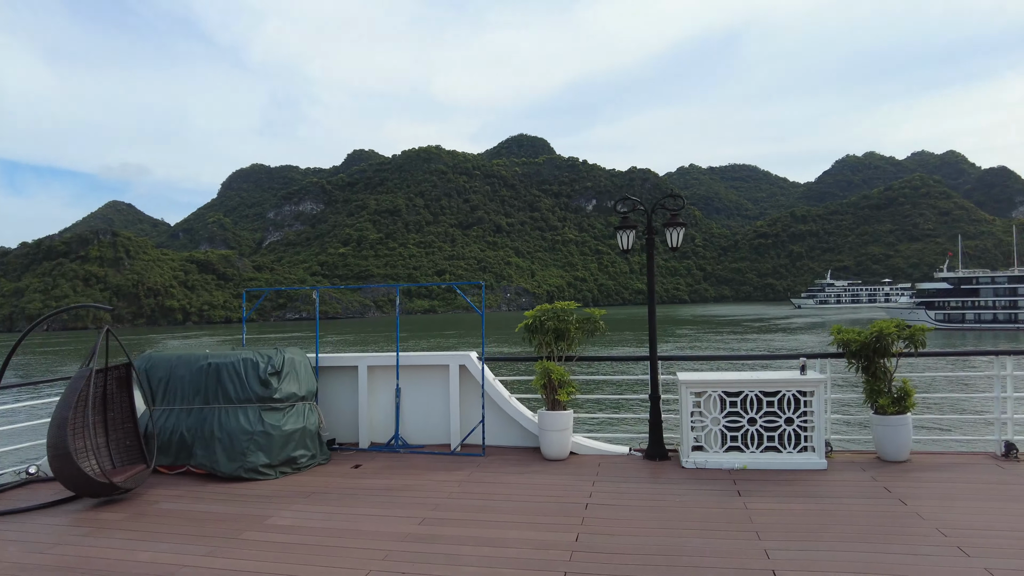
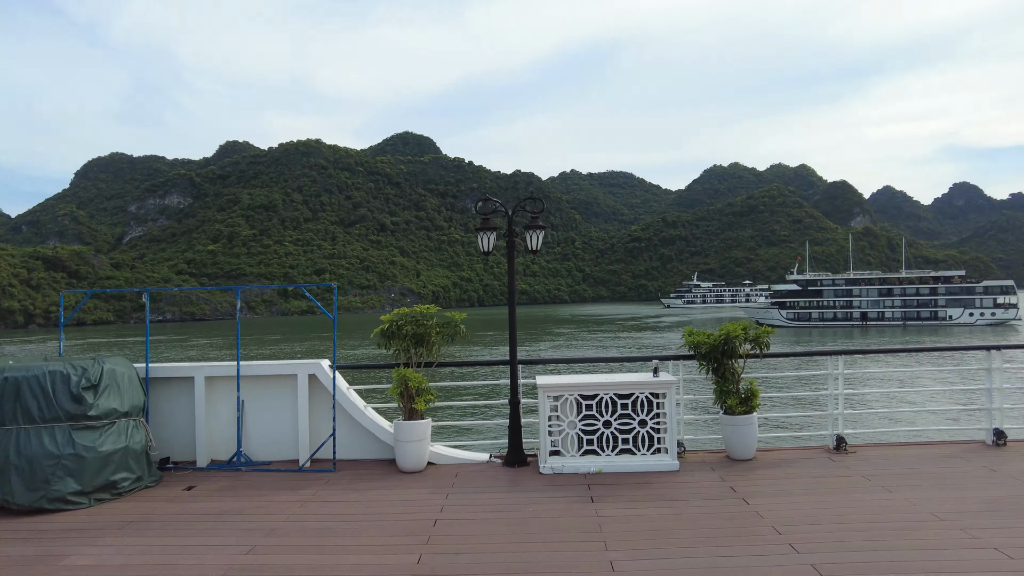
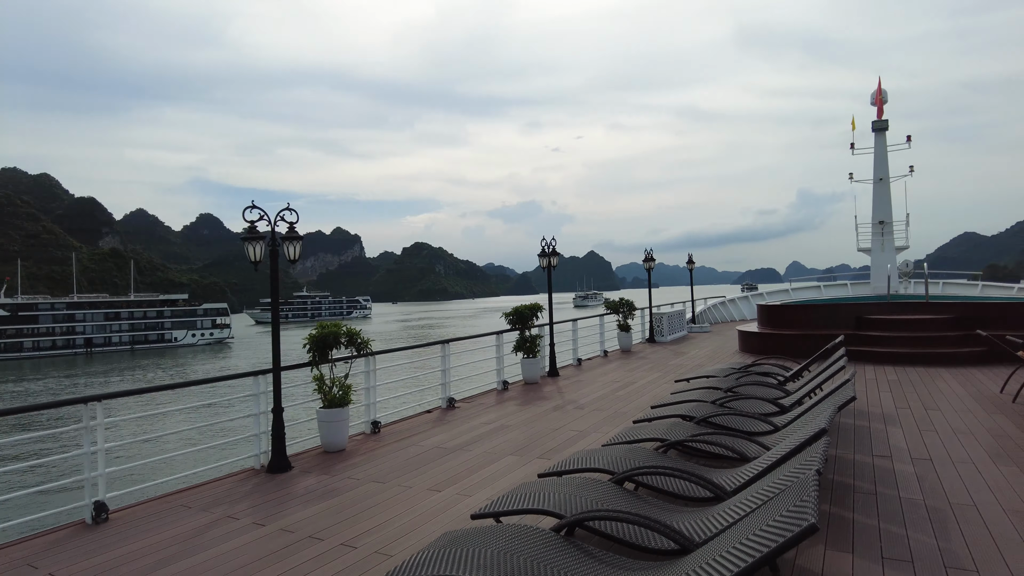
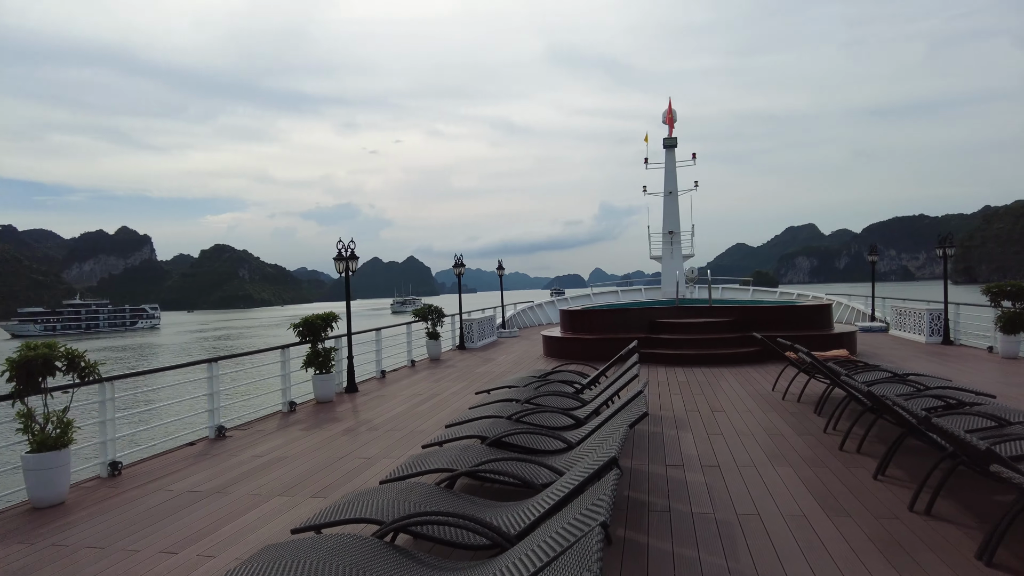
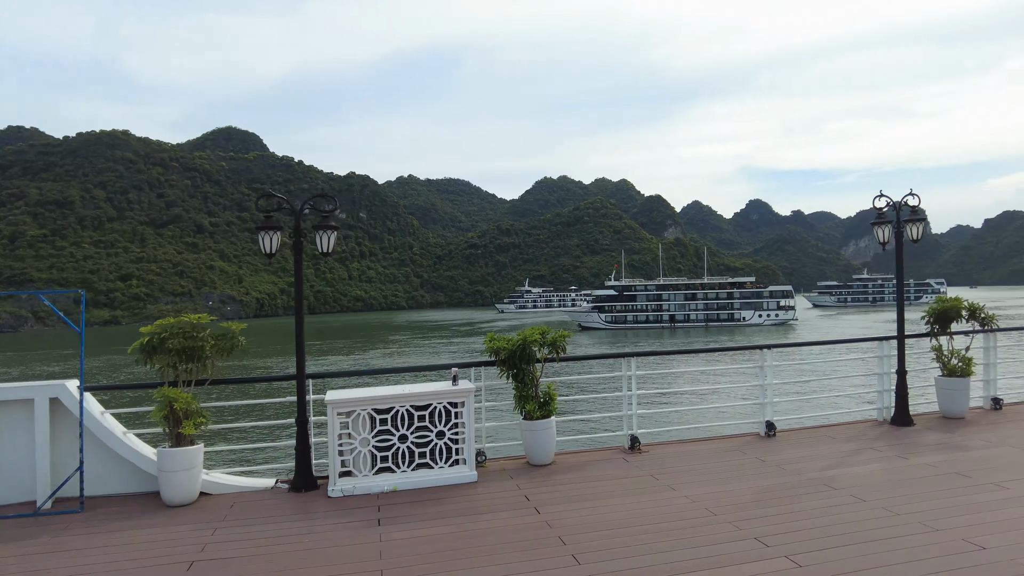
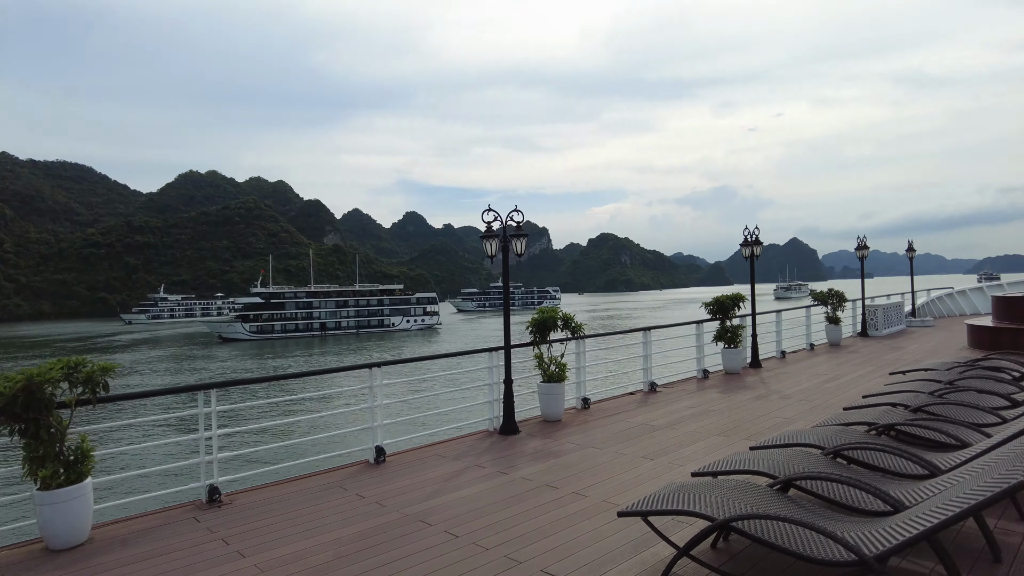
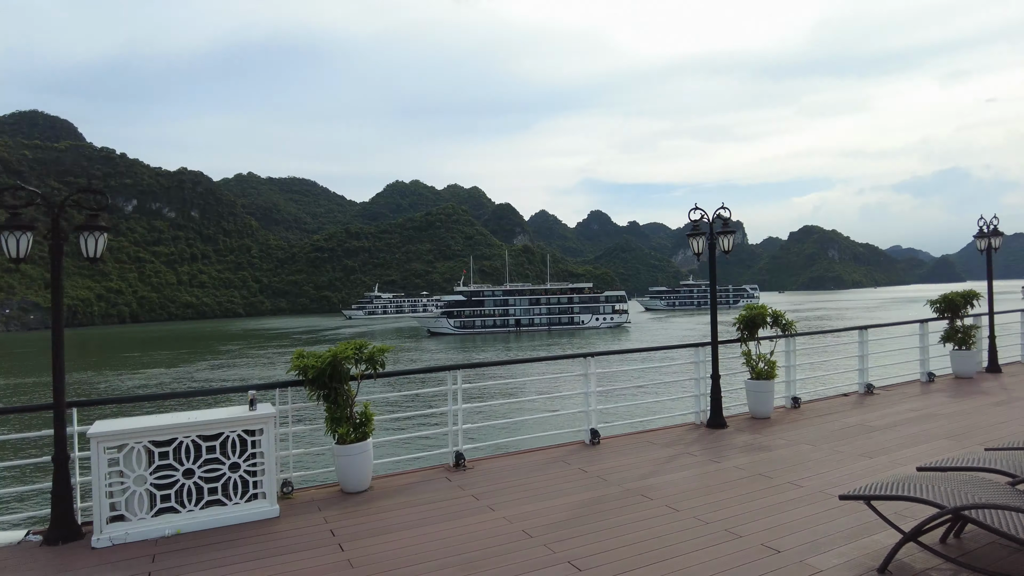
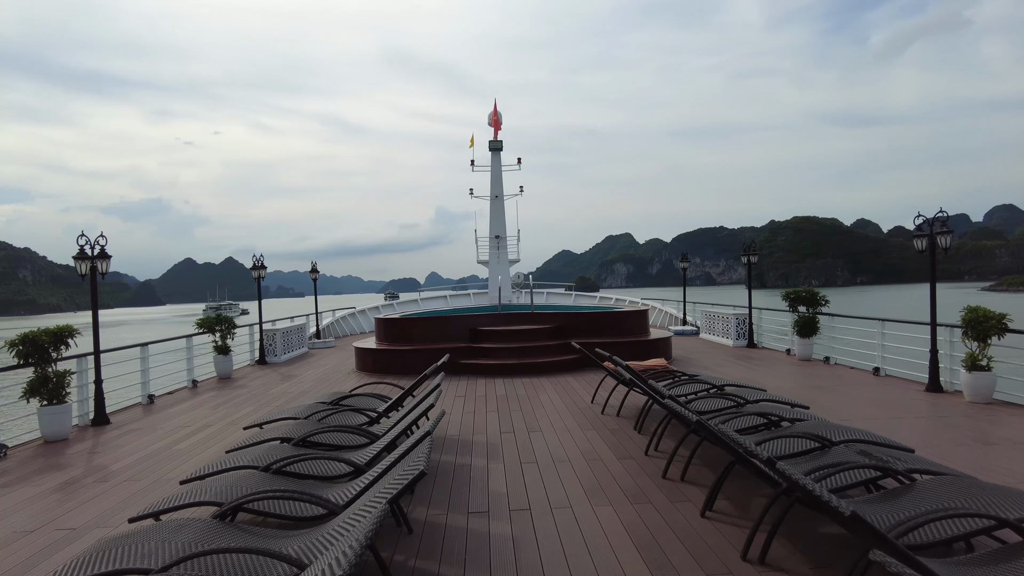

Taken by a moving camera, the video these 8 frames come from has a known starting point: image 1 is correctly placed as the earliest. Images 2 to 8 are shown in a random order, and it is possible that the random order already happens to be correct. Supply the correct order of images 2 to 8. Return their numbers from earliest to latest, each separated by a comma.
2, 5, 7, 6, 3, 4, 8
